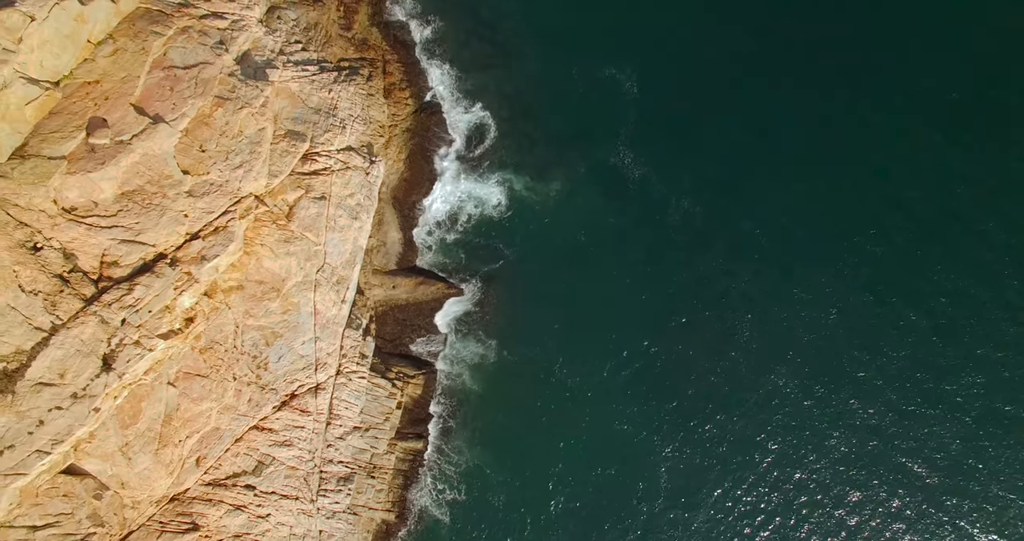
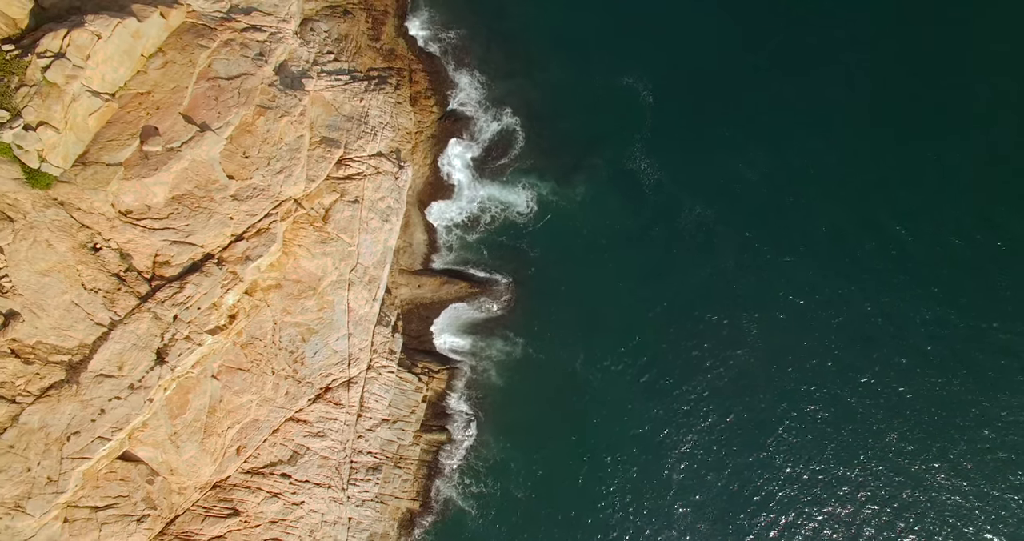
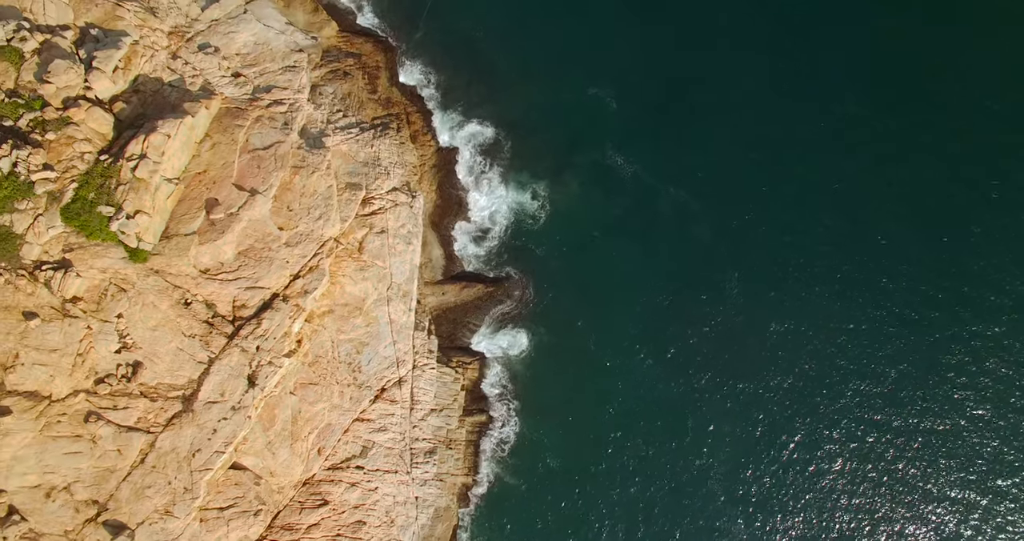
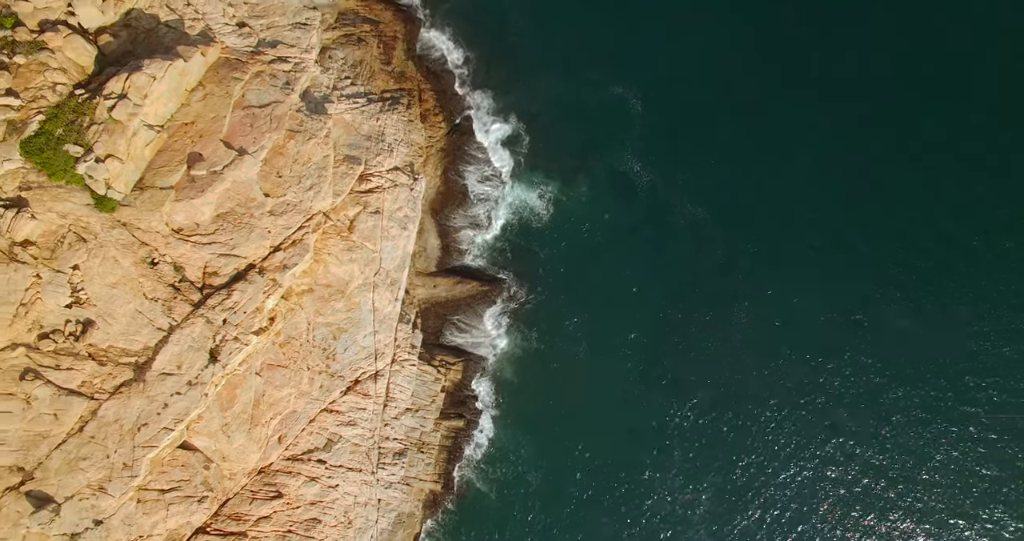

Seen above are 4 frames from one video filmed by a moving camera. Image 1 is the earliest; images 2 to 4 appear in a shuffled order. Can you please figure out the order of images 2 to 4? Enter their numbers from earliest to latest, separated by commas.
2, 4, 3
